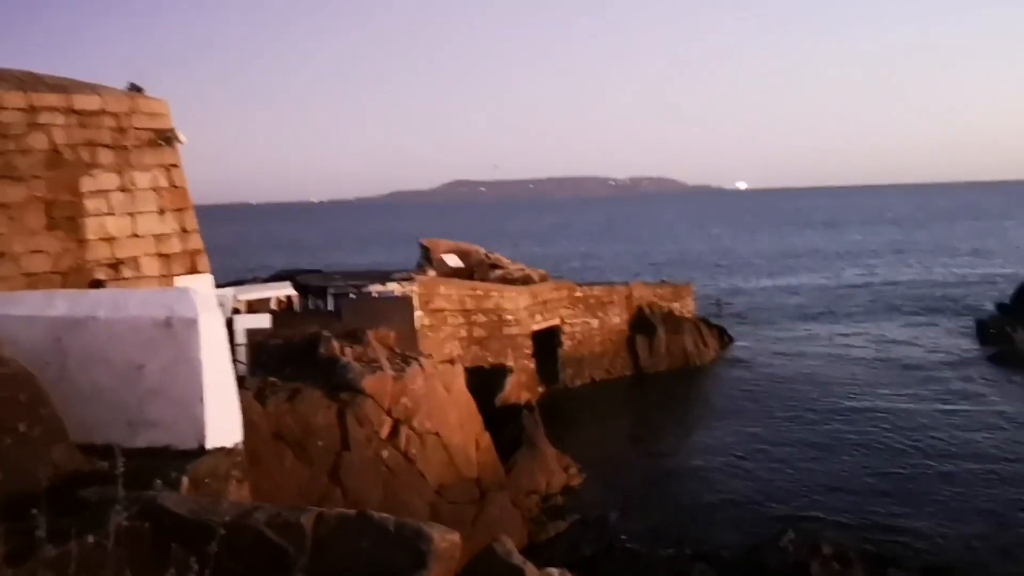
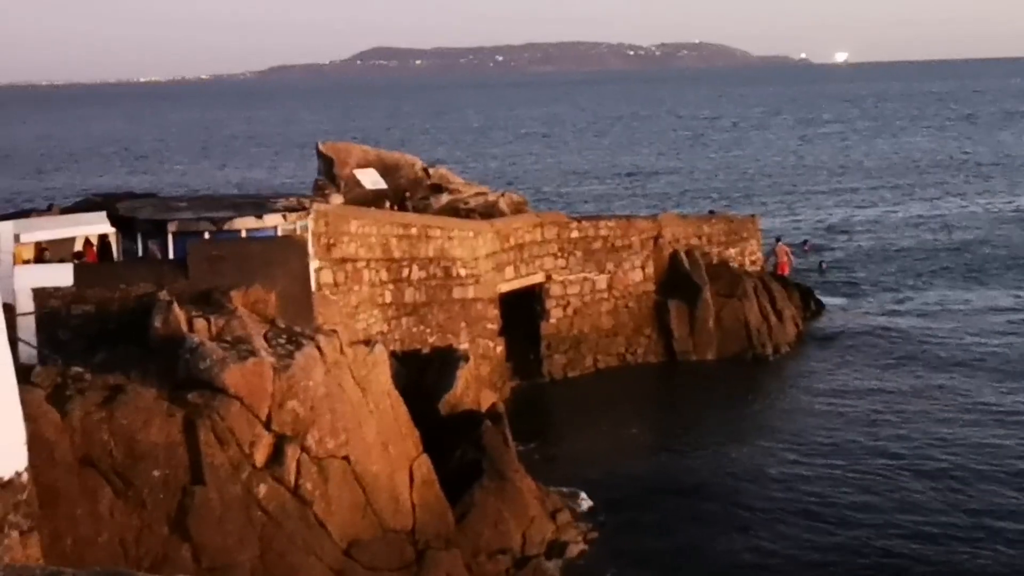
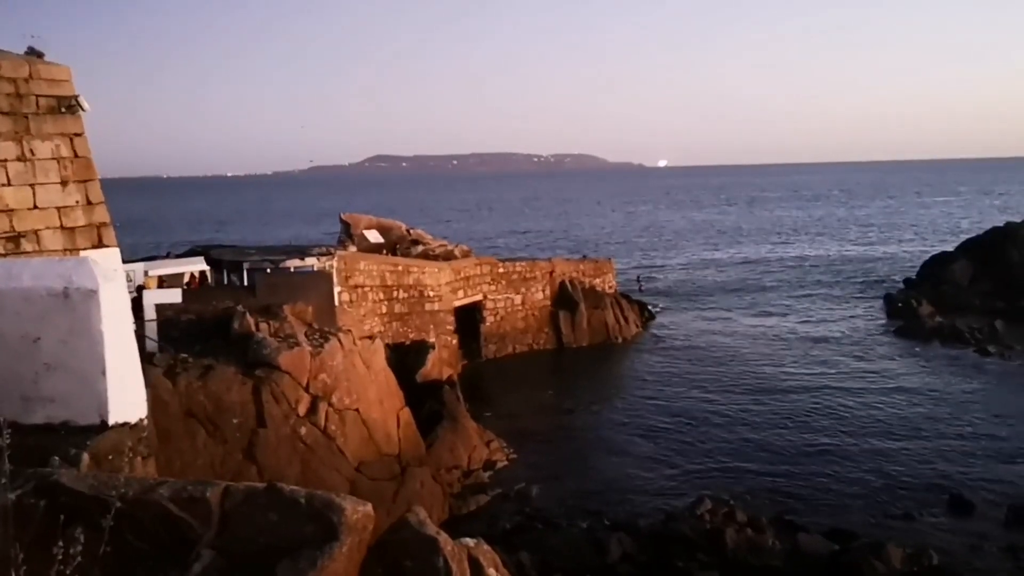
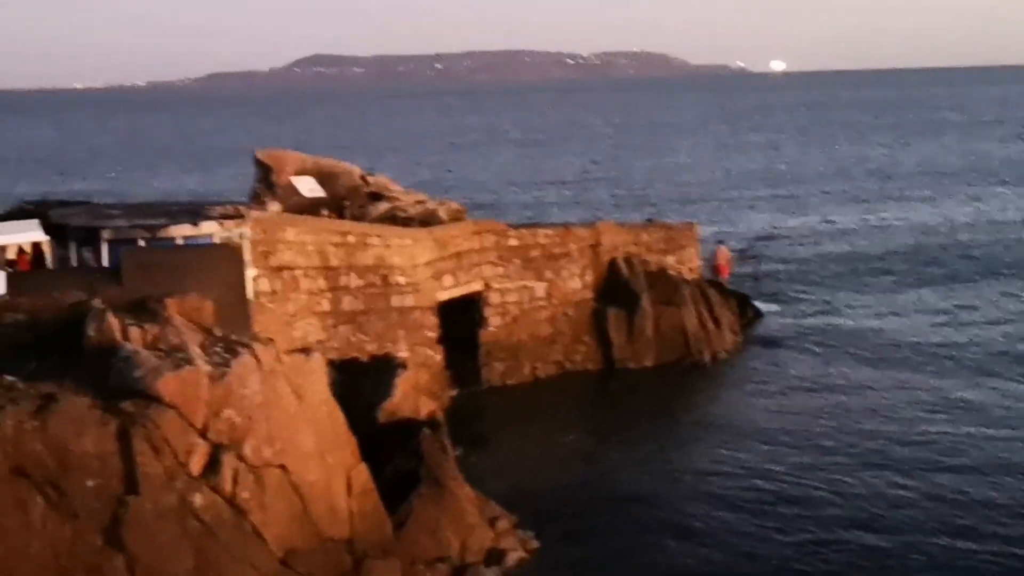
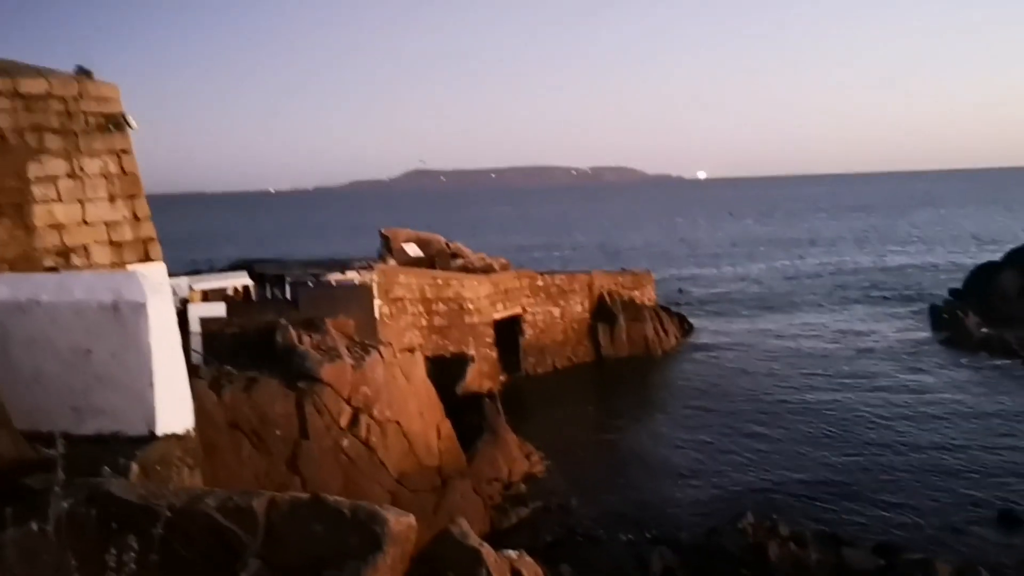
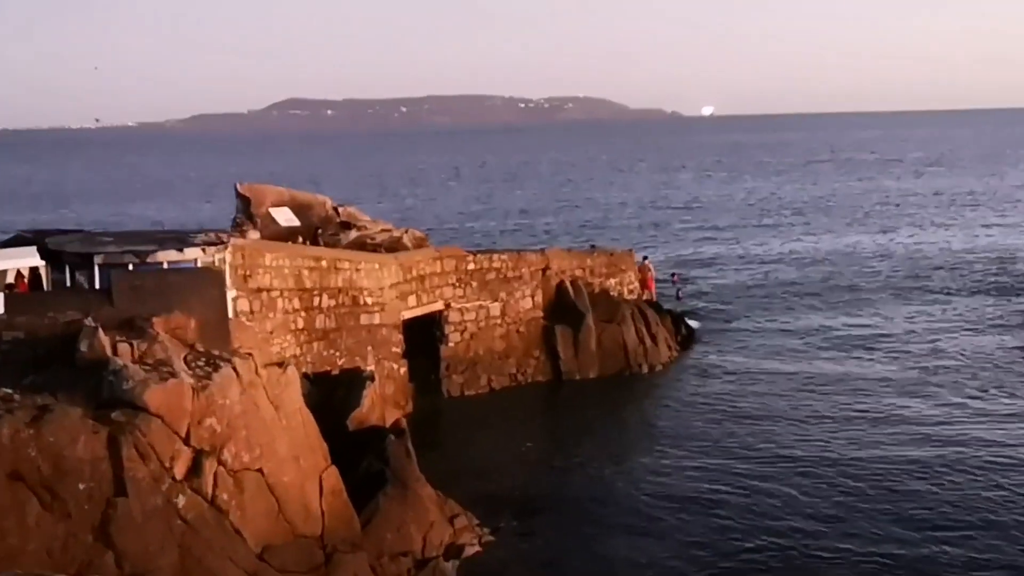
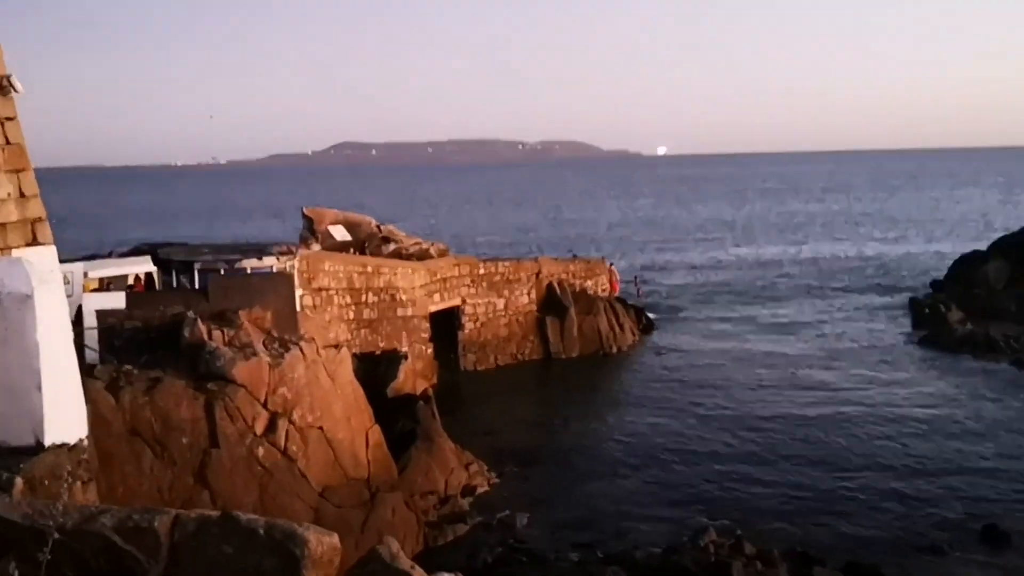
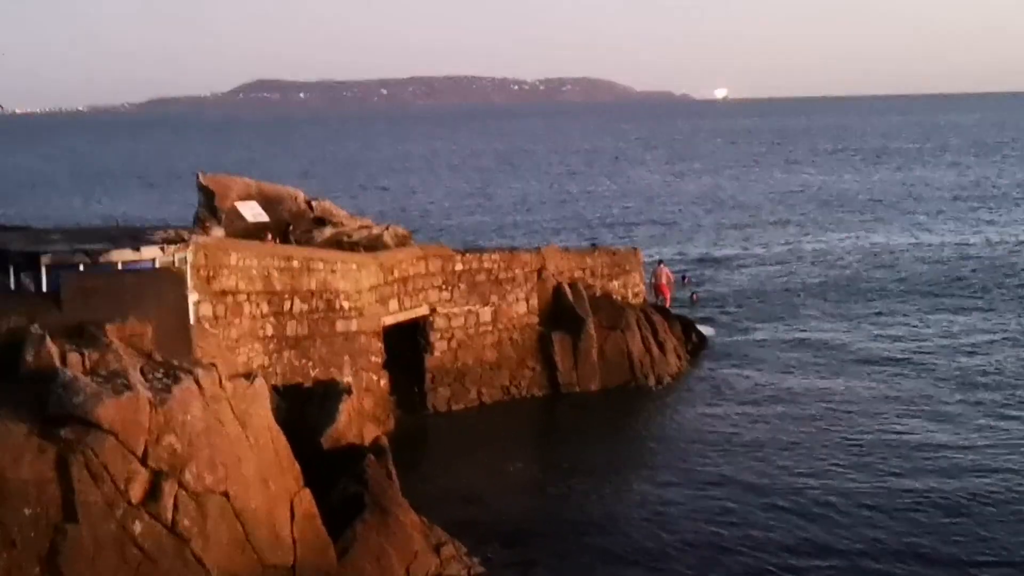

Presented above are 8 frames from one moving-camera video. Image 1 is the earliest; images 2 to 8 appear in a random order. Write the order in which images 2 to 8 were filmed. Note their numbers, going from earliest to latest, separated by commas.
5, 3, 7, 6, 8, 4, 2
